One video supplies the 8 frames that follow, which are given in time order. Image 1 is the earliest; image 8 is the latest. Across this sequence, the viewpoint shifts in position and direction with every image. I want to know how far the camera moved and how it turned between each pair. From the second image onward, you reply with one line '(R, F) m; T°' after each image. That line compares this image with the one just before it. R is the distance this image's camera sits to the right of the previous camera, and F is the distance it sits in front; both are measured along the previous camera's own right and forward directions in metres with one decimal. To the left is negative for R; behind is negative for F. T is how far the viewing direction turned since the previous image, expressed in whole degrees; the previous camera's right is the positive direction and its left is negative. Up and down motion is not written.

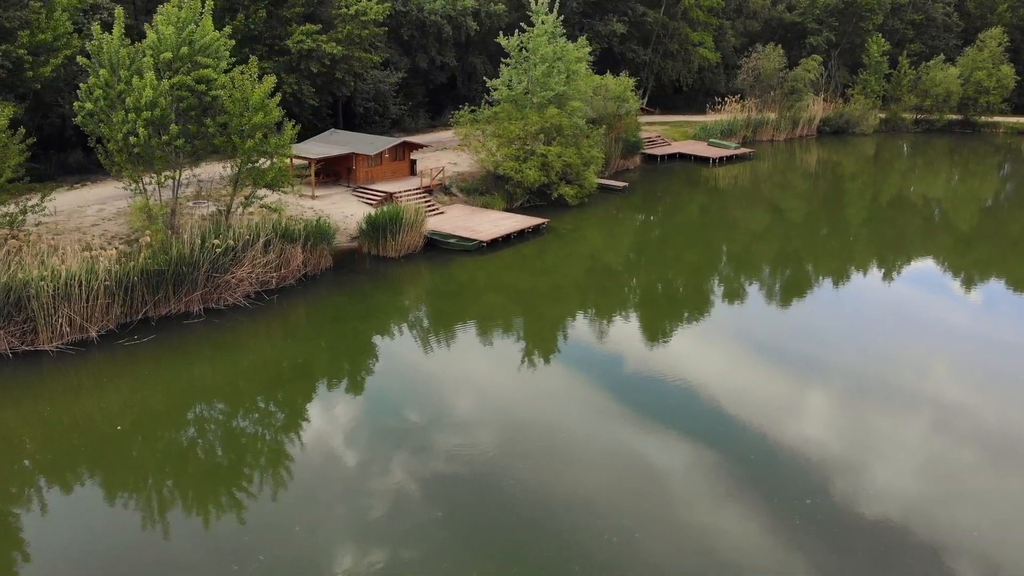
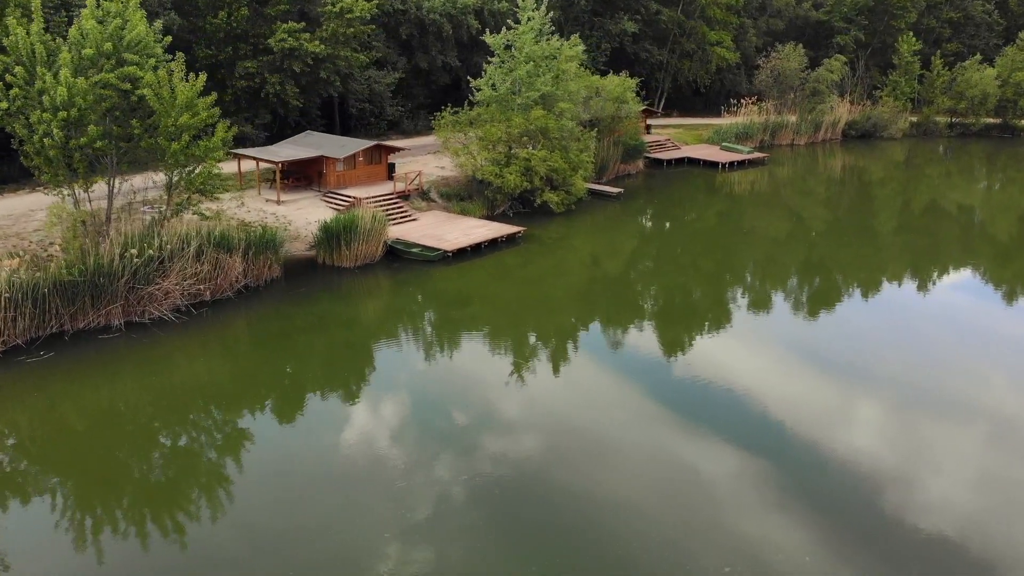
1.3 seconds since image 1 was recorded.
(+2.2, +1.7) m; -3°
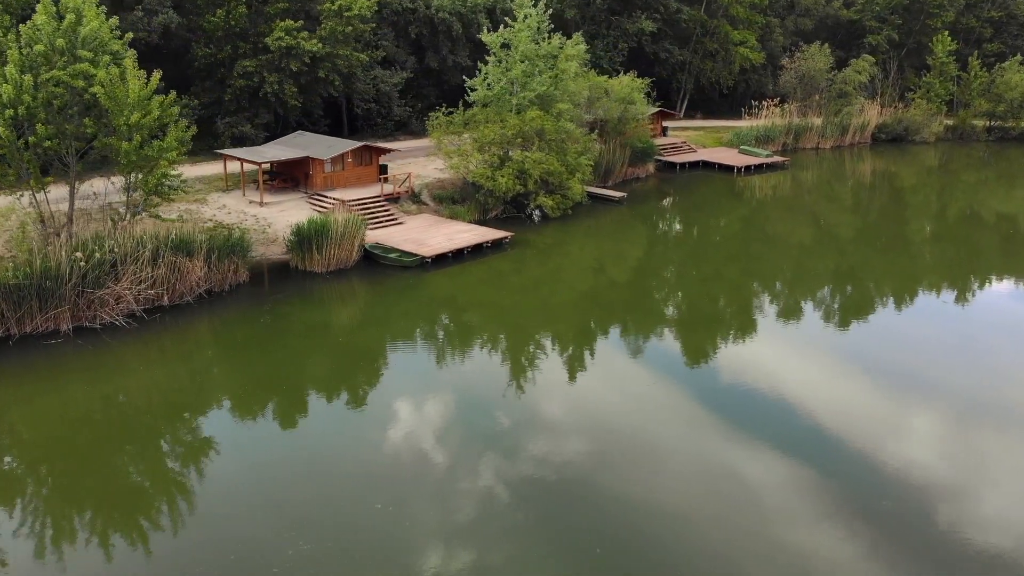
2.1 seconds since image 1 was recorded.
(+1.7, +1.1) m; -3°
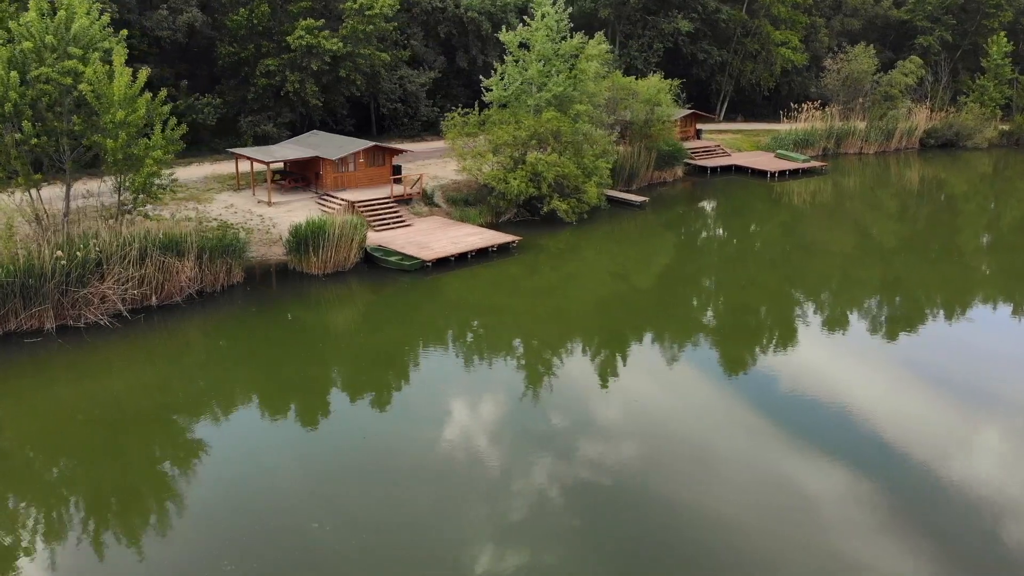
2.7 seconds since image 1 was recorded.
(+1.3, +0.8) m; -4°
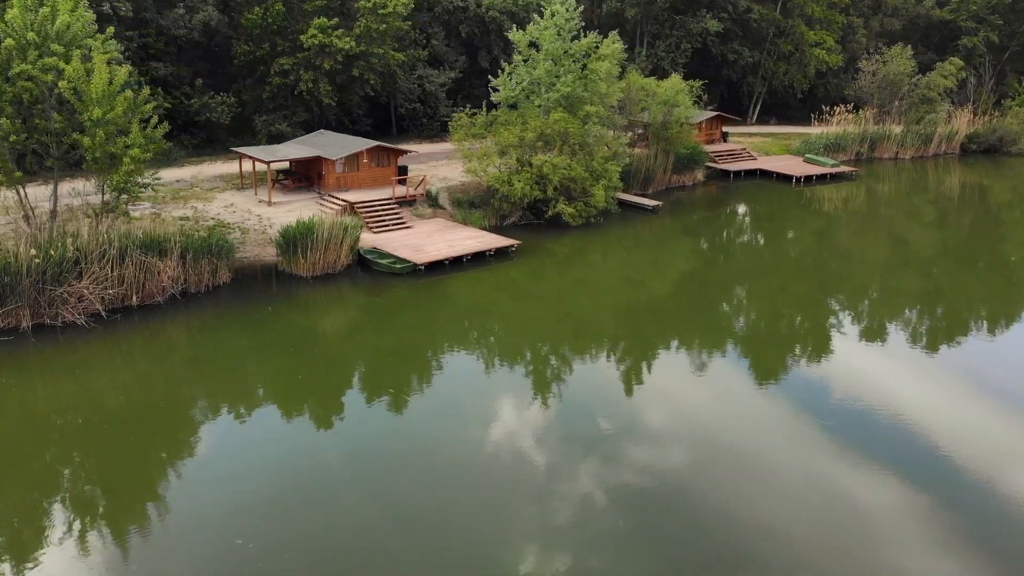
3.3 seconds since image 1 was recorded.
(+1.3, +0.7) m; -3°
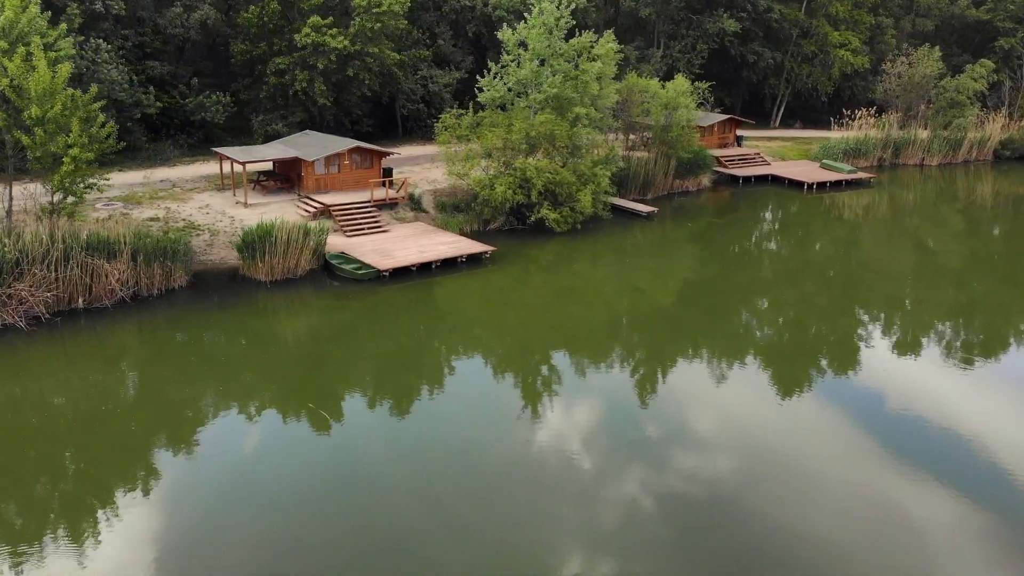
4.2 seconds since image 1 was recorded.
(+1.9, +1.0) m; -3°
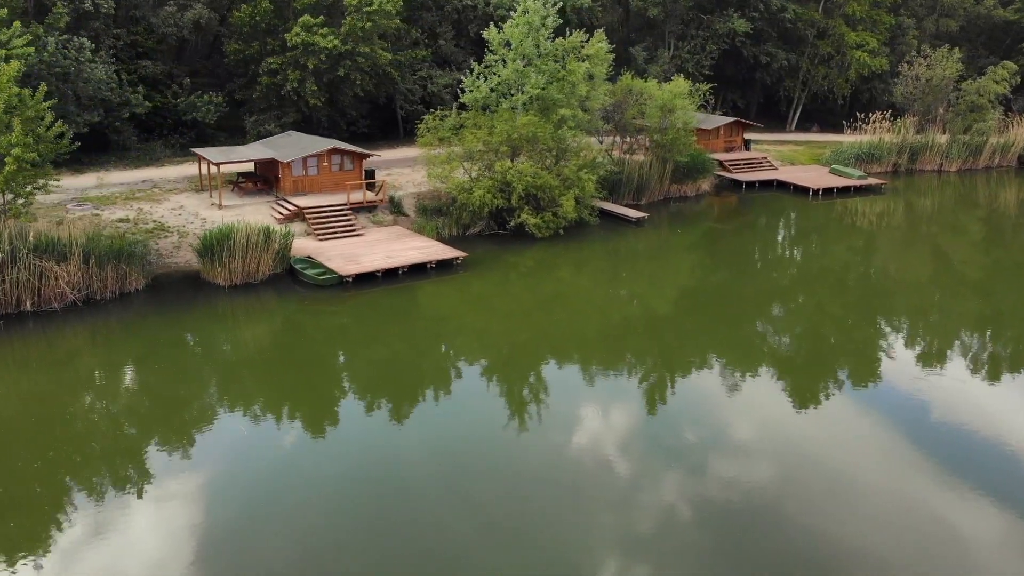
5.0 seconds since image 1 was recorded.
(+1.7, +0.8) m; -2°
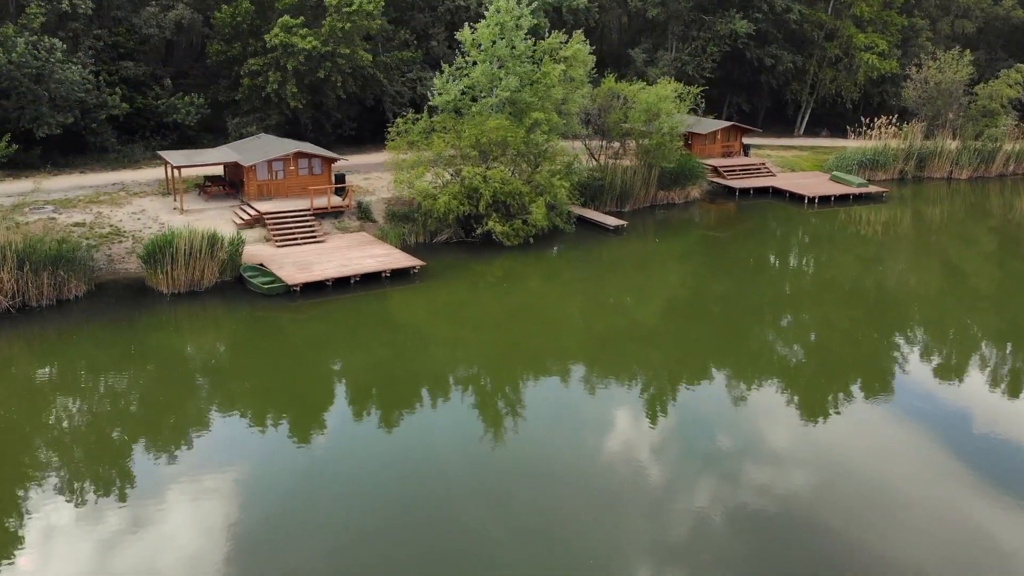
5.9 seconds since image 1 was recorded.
(+1.9, +0.9) m; -2°
